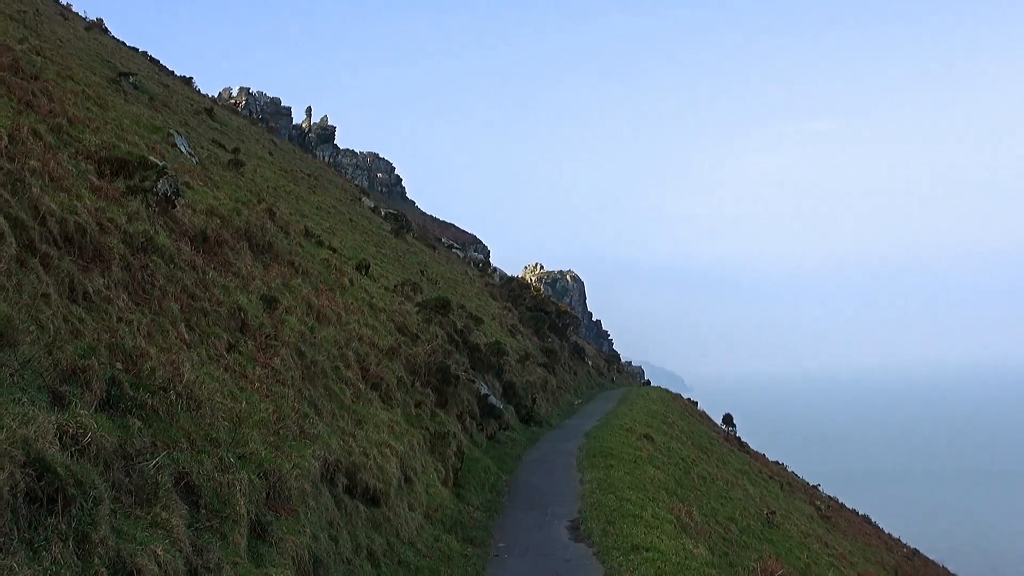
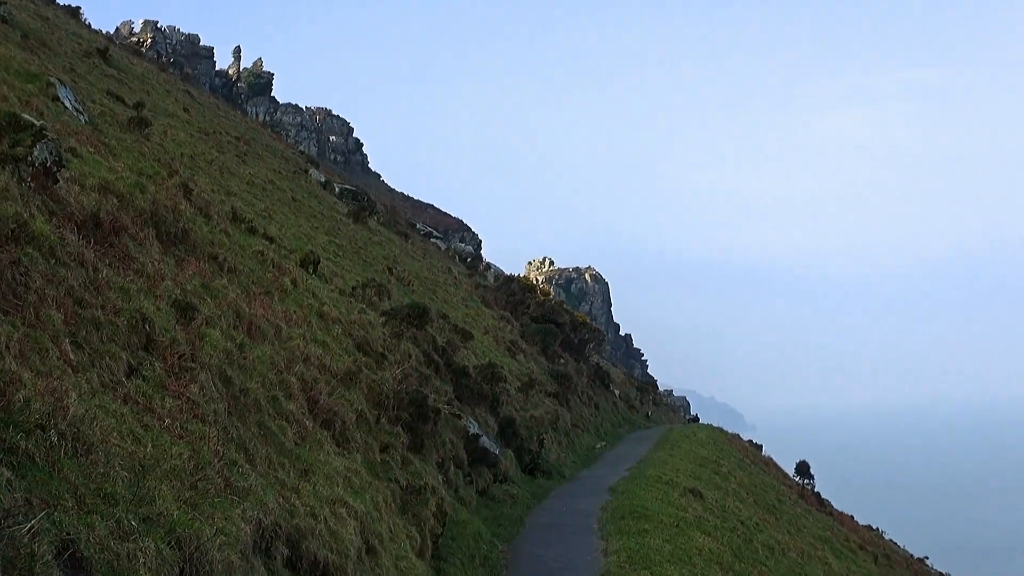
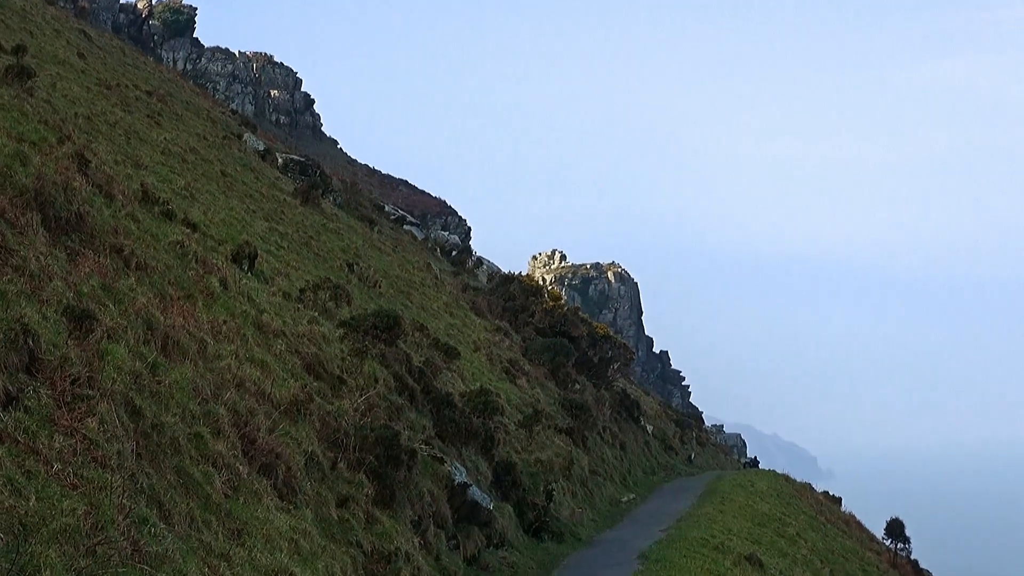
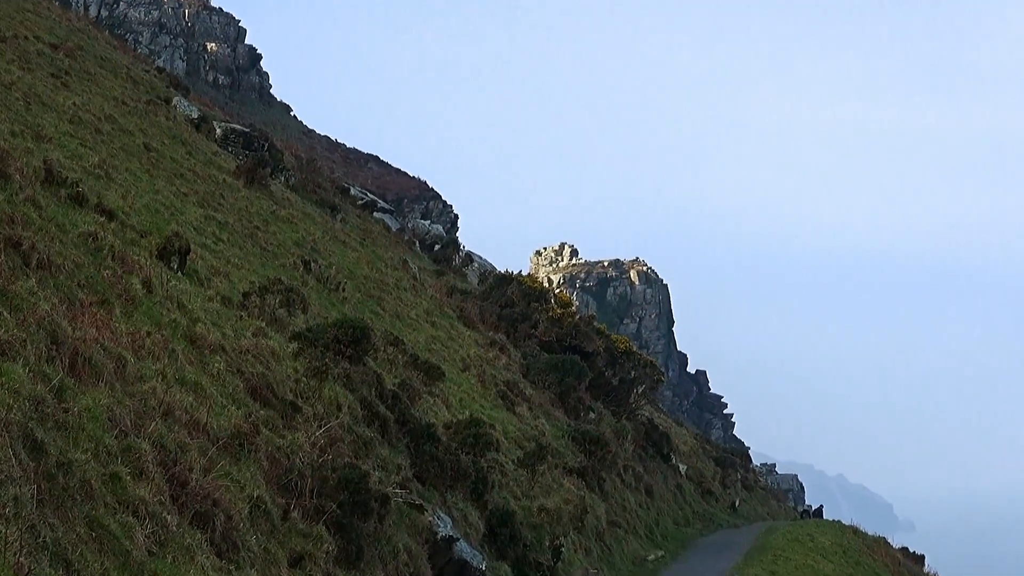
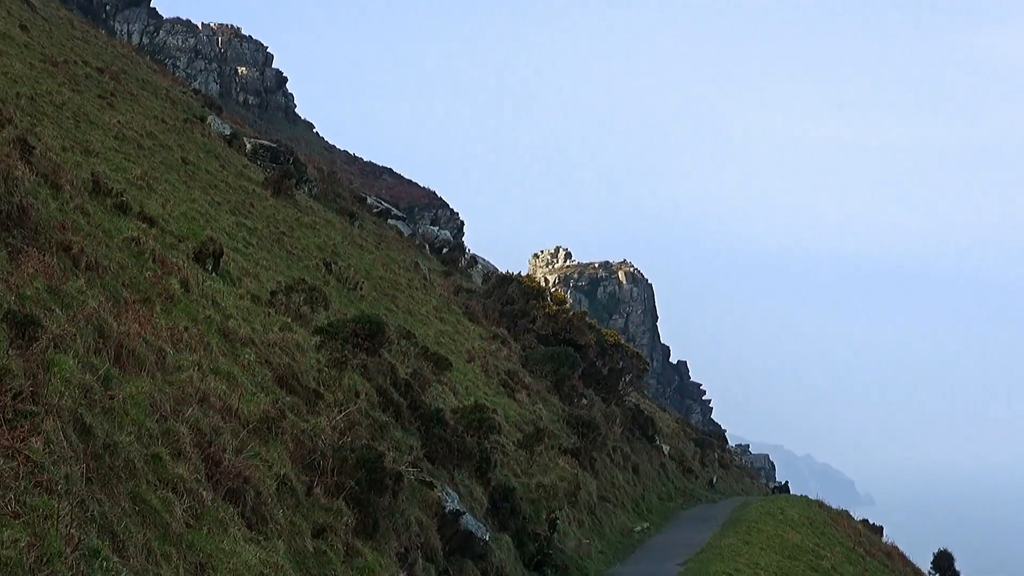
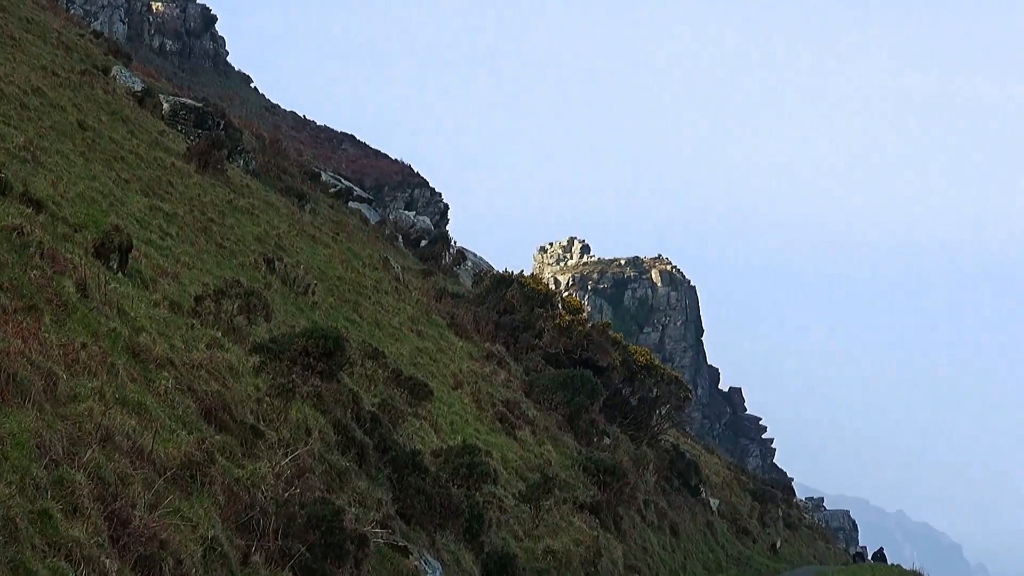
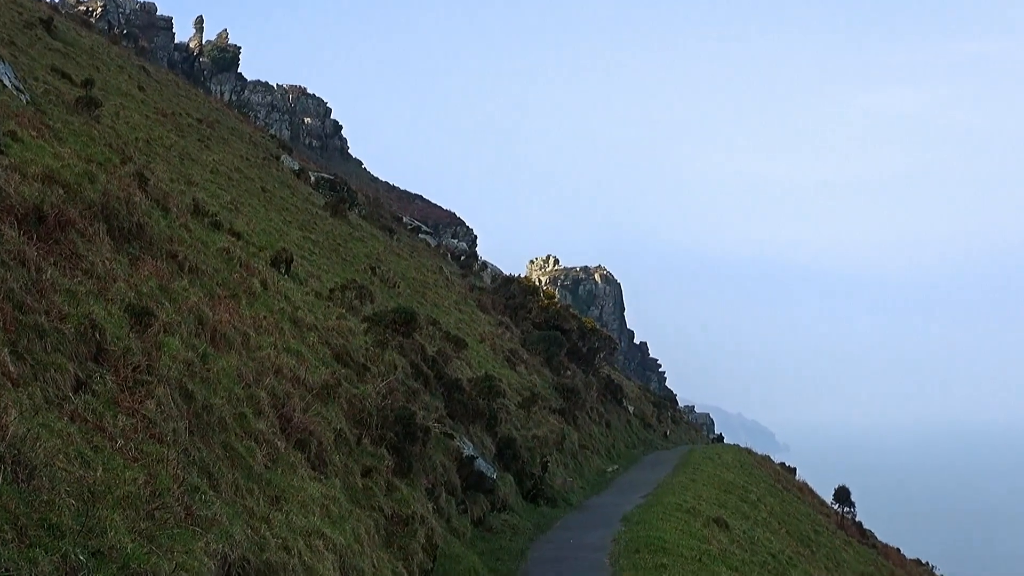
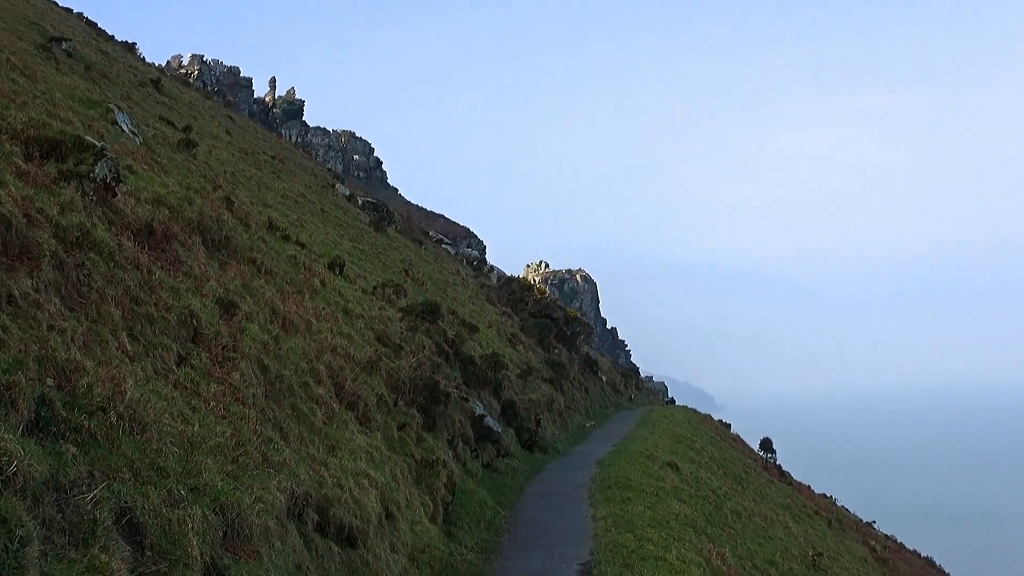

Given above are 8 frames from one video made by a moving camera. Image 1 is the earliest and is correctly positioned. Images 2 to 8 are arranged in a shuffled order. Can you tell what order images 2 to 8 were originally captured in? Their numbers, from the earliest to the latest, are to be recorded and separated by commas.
8, 2, 7, 3, 5, 4, 6
